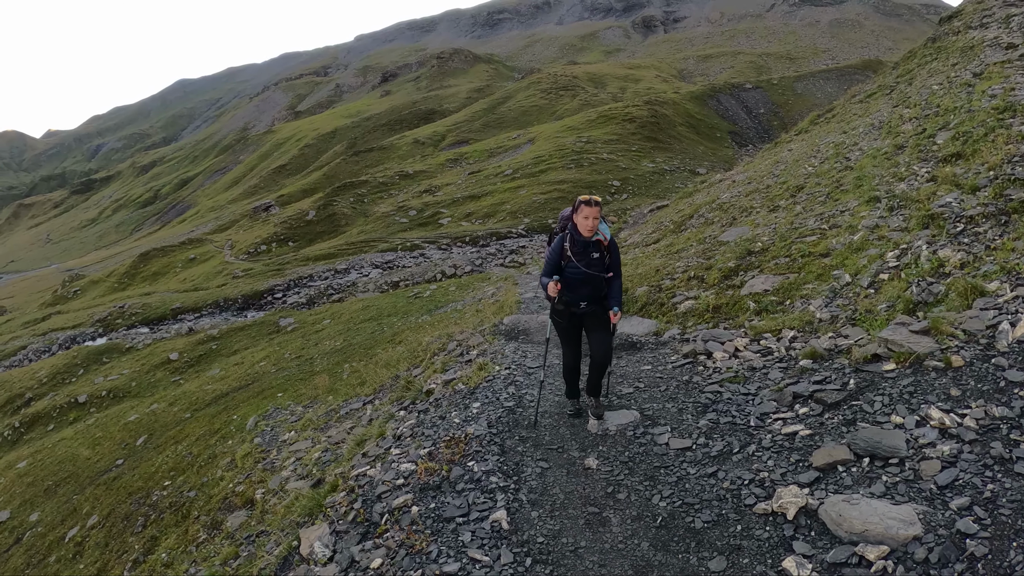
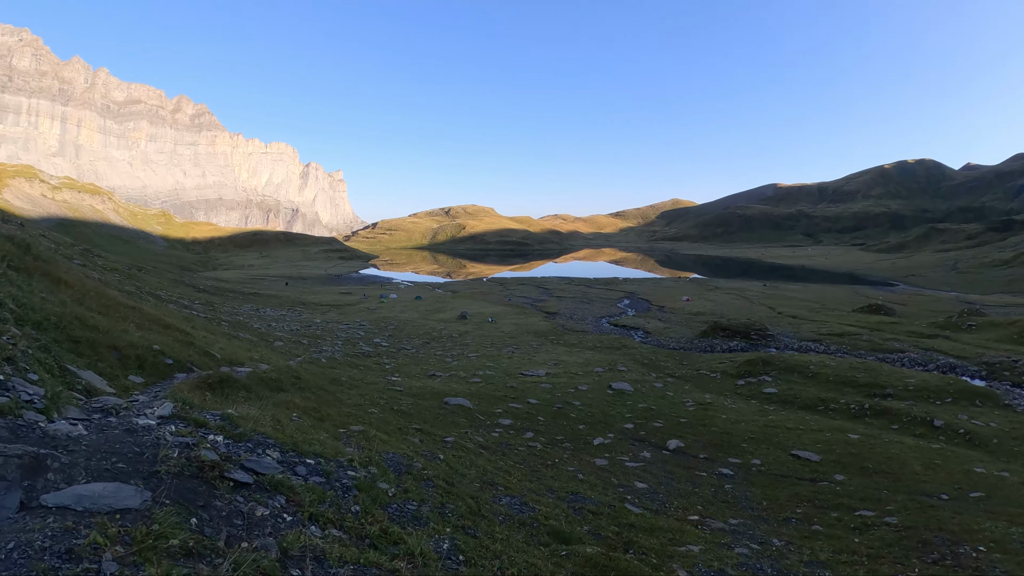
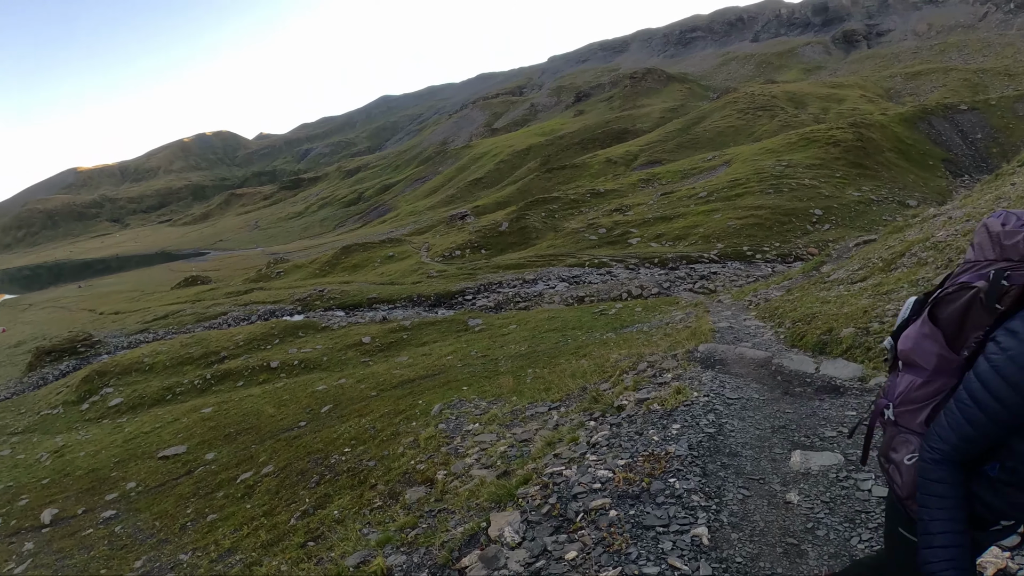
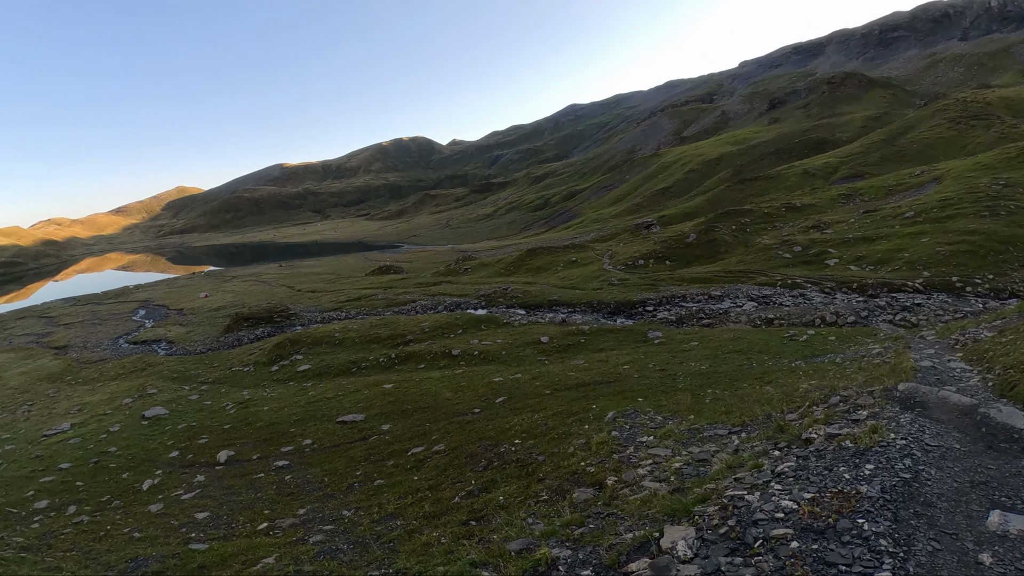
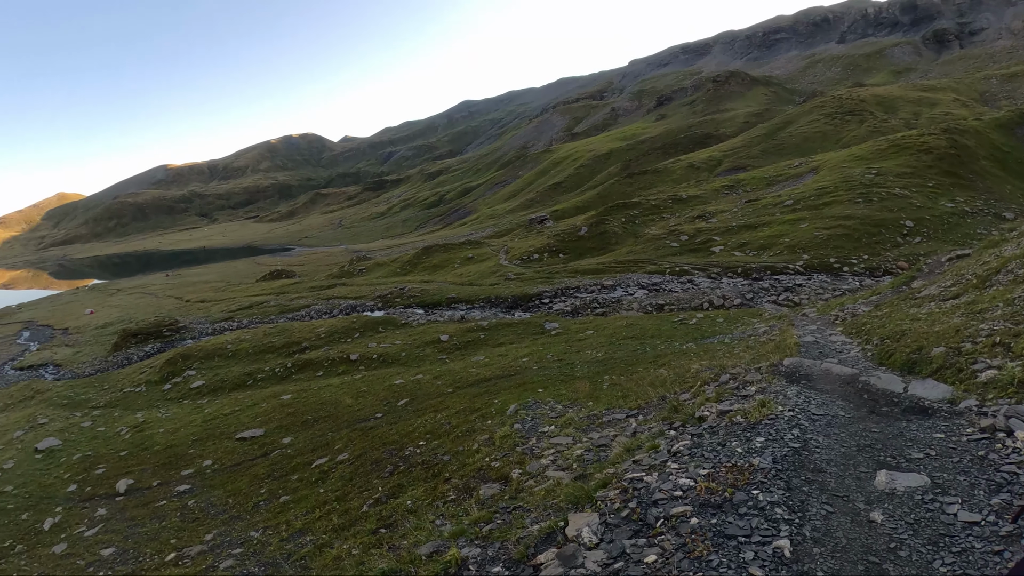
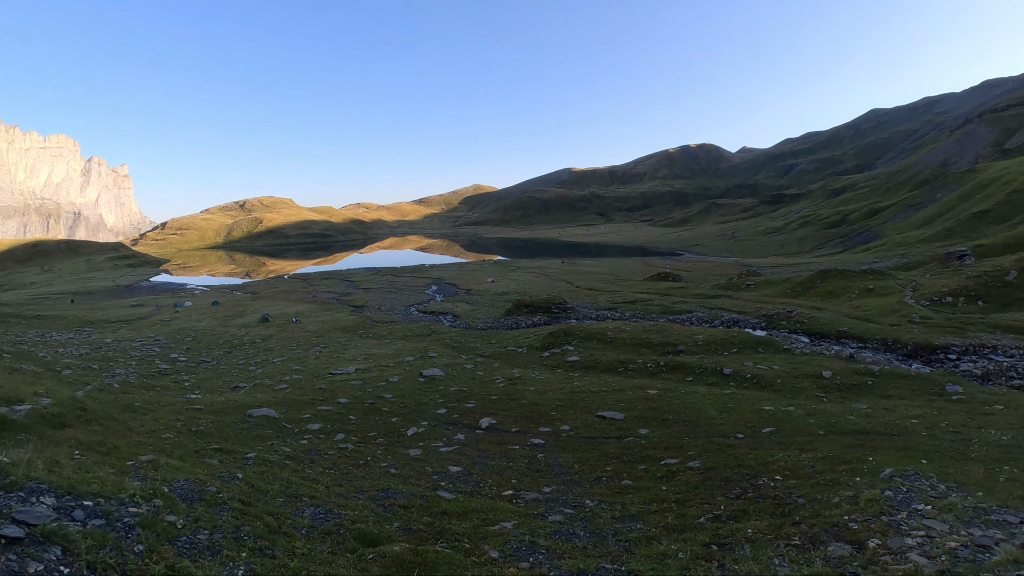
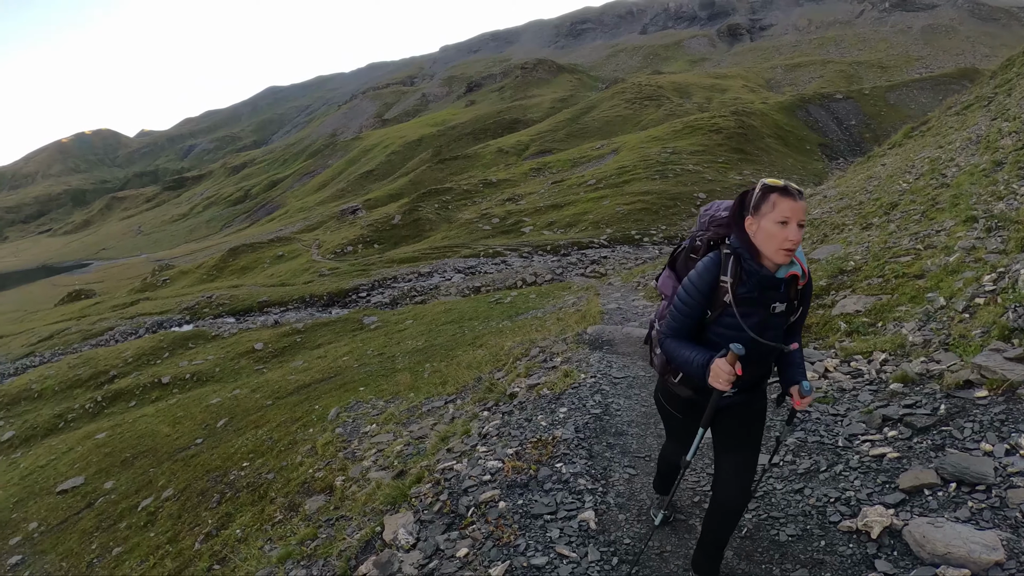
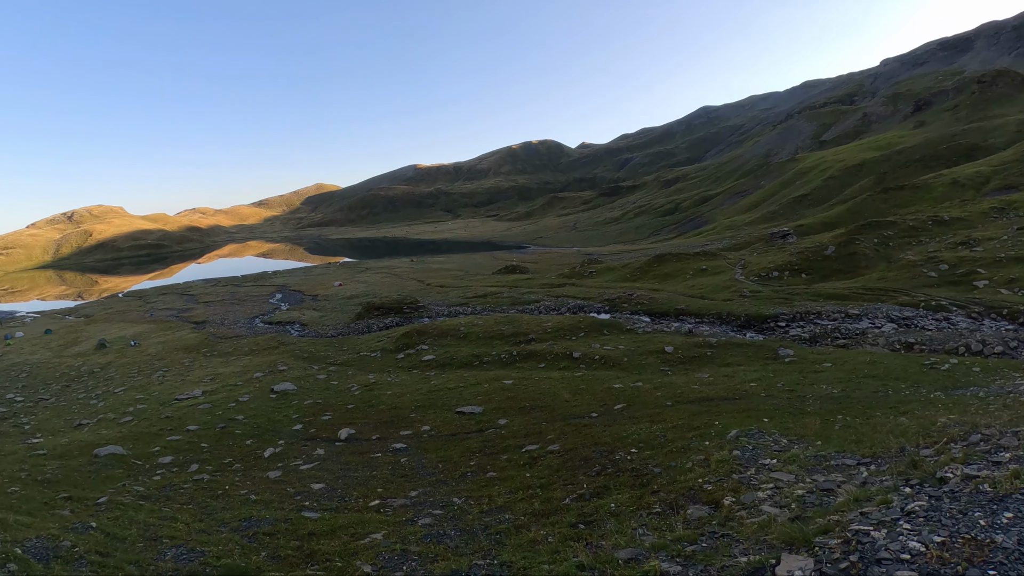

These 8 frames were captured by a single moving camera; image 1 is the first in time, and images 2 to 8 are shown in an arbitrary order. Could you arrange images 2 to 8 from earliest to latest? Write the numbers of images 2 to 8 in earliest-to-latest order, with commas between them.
7, 3, 5, 4, 8, 6, 2
